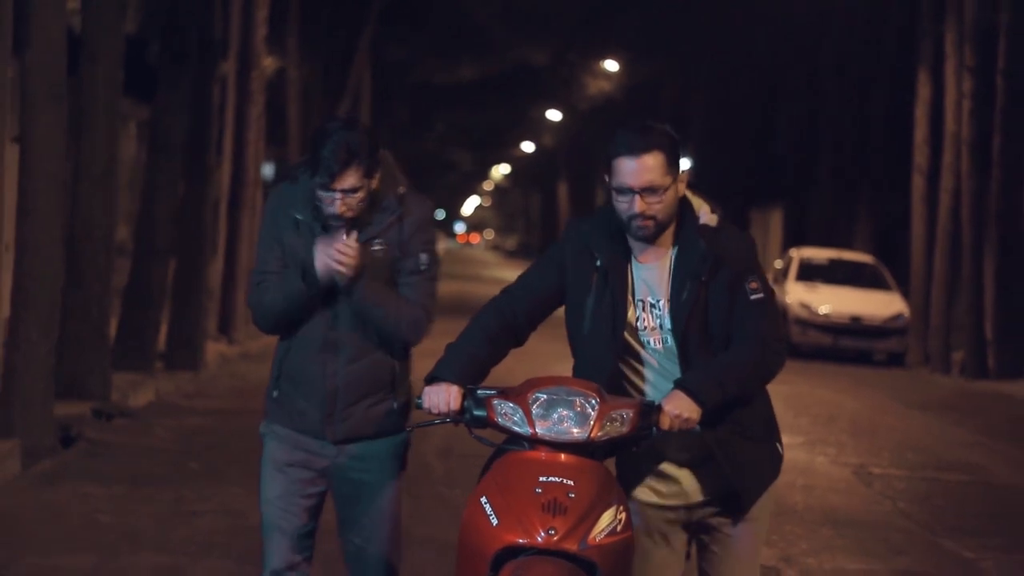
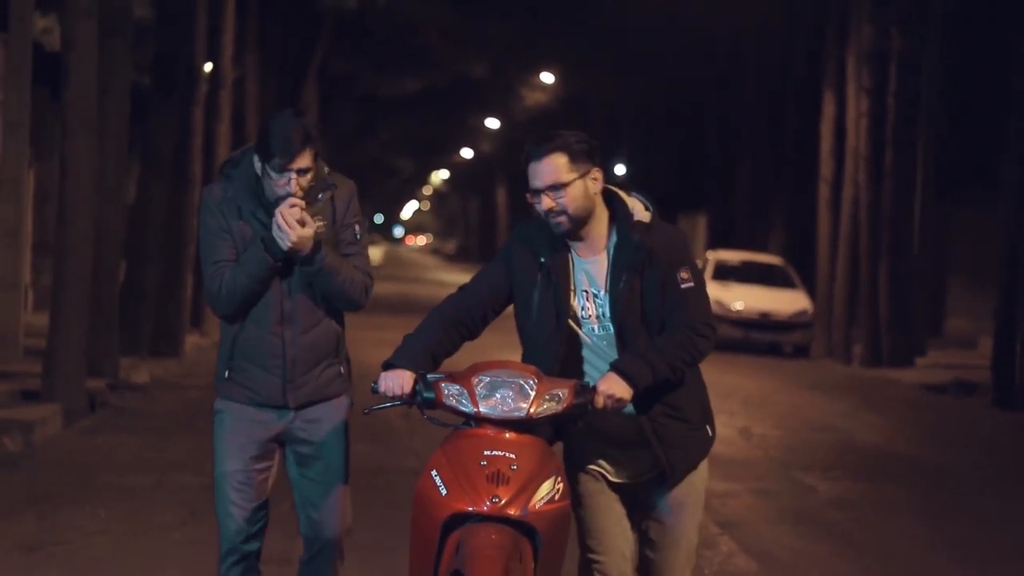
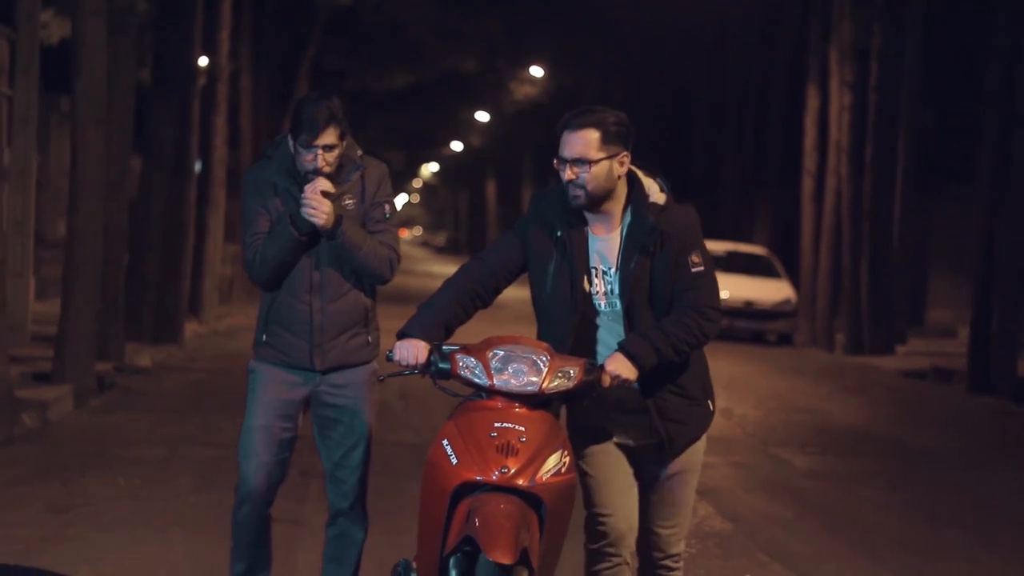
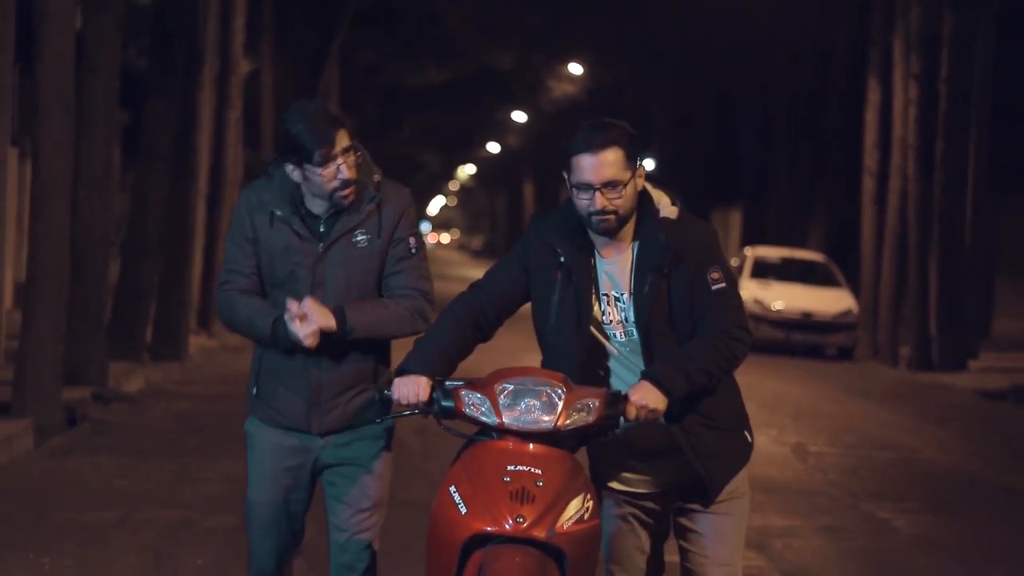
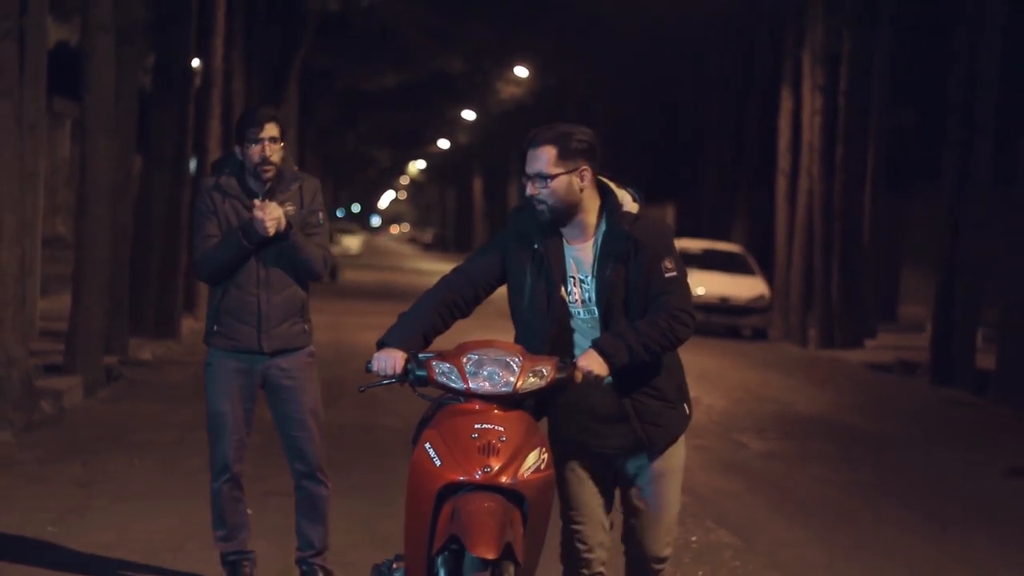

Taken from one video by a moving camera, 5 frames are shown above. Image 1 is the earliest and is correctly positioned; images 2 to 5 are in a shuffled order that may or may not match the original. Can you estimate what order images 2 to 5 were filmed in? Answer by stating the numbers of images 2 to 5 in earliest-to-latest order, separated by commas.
4, 2, 3, 5
